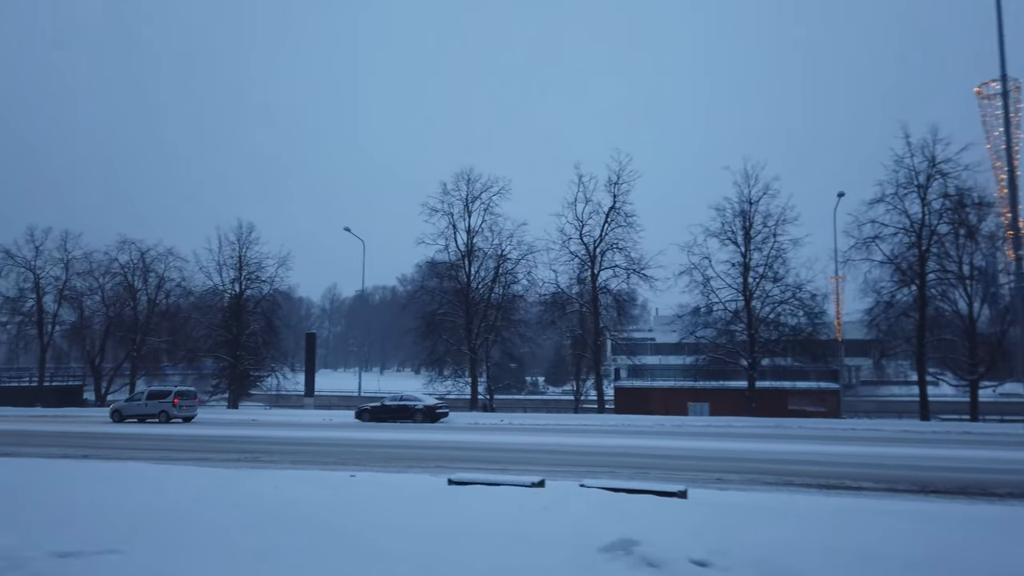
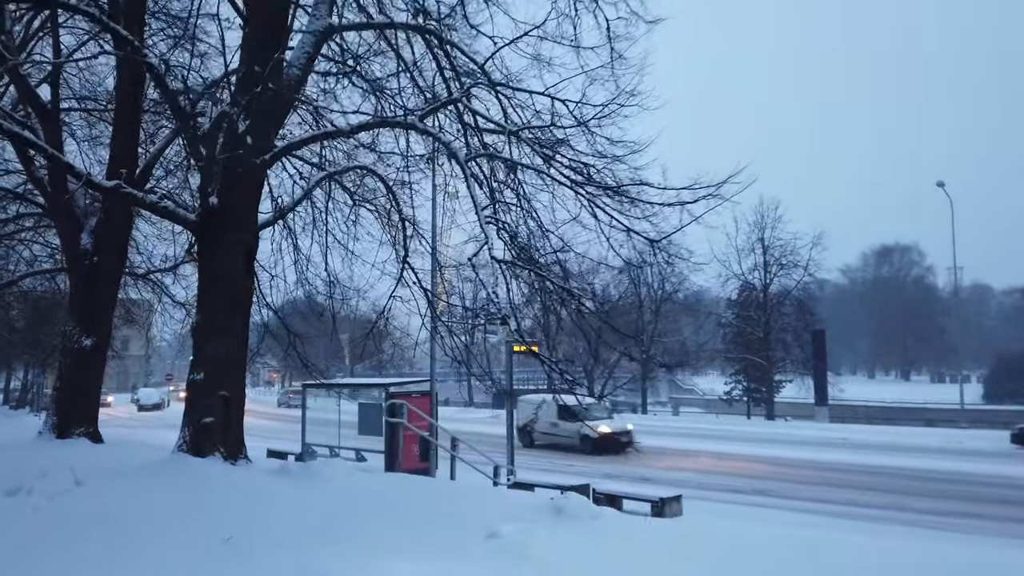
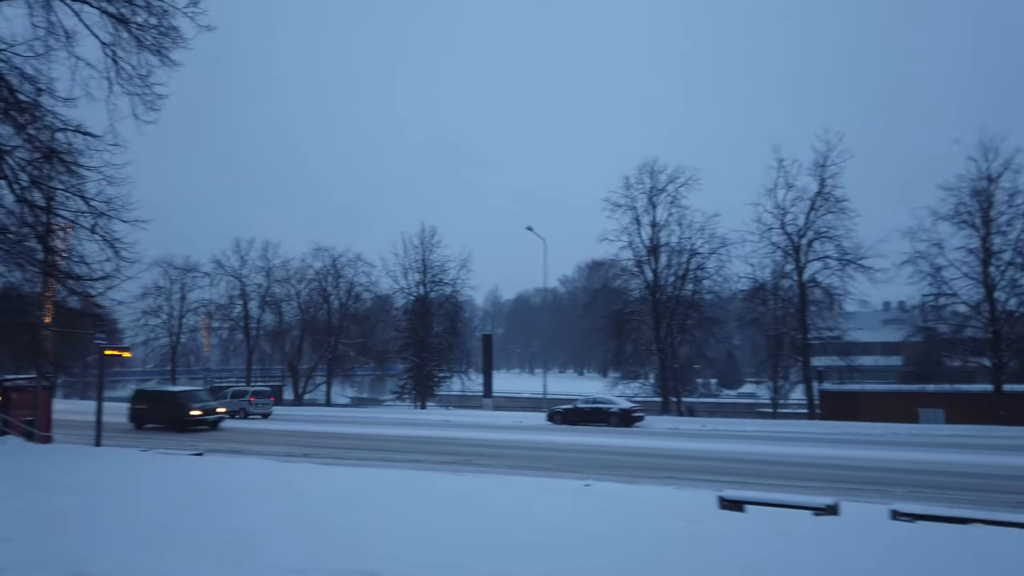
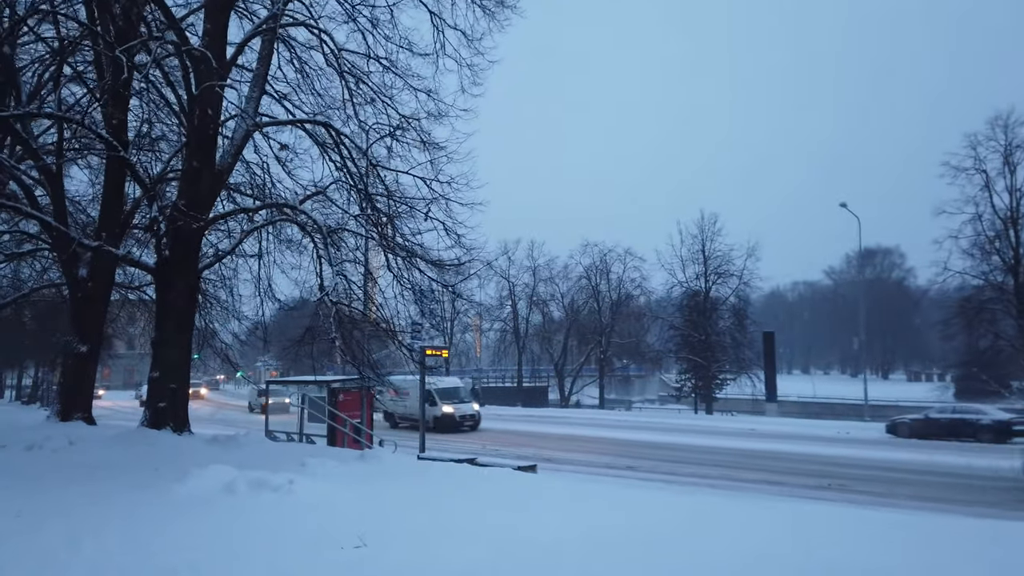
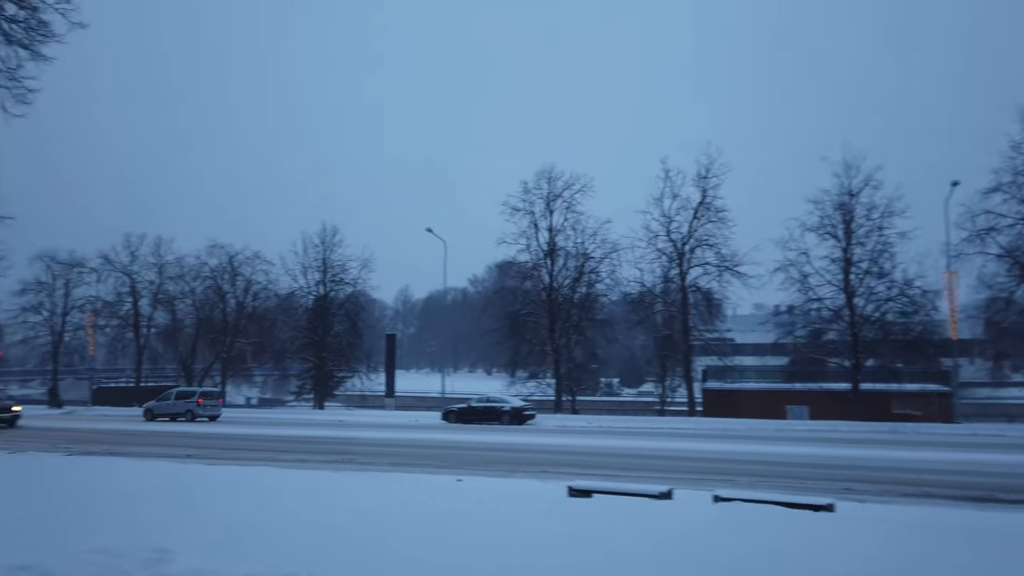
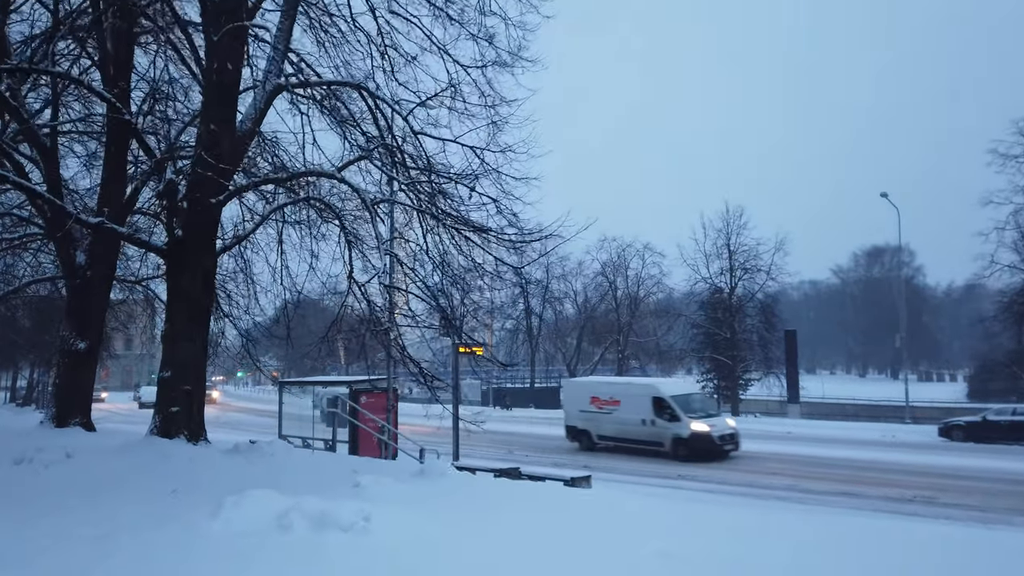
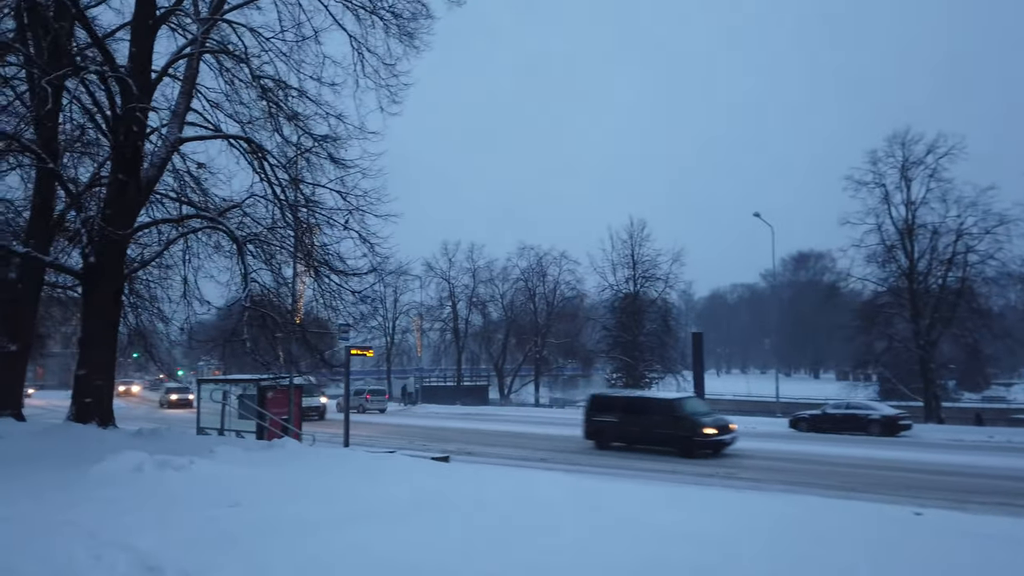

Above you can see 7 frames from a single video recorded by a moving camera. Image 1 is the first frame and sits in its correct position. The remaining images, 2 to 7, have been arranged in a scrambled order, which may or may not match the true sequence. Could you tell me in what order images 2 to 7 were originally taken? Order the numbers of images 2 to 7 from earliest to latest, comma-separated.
5, 3, 7, 4, 6, 2
